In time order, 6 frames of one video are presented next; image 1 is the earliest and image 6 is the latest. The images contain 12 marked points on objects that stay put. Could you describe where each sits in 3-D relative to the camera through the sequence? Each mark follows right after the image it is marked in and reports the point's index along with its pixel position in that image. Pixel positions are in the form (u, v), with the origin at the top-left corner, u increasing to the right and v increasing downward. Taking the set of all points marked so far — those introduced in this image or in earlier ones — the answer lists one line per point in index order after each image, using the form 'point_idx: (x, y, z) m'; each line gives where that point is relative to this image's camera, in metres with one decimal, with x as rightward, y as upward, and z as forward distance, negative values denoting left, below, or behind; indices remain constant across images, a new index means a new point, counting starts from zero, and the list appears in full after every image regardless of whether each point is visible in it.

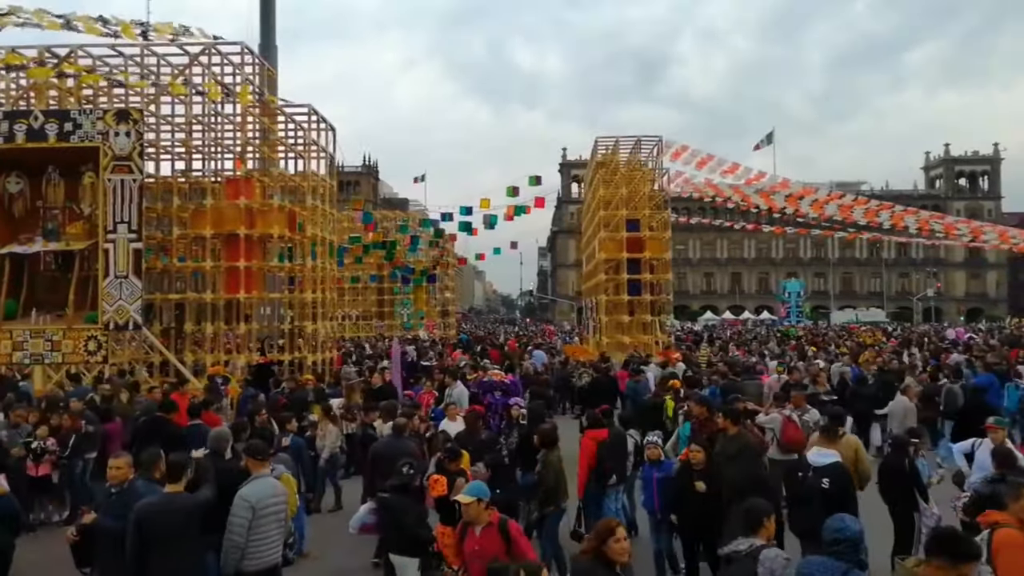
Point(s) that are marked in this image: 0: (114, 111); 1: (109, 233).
0: (-8.7, +3.9, +19.4) m
1: (-8.6, +1.2, +19.1) m
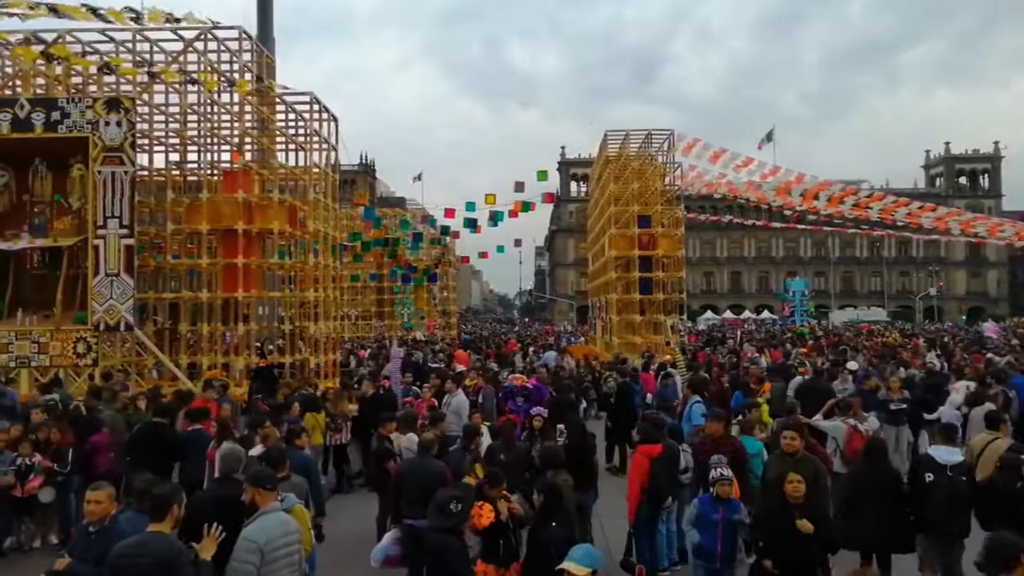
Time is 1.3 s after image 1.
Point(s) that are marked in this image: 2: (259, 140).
0: (-8.4, +3.9, +18.4) m
1: (-8.3, +1.2, +18.0) m
2: (-5.7, +3.3, +20.0) m
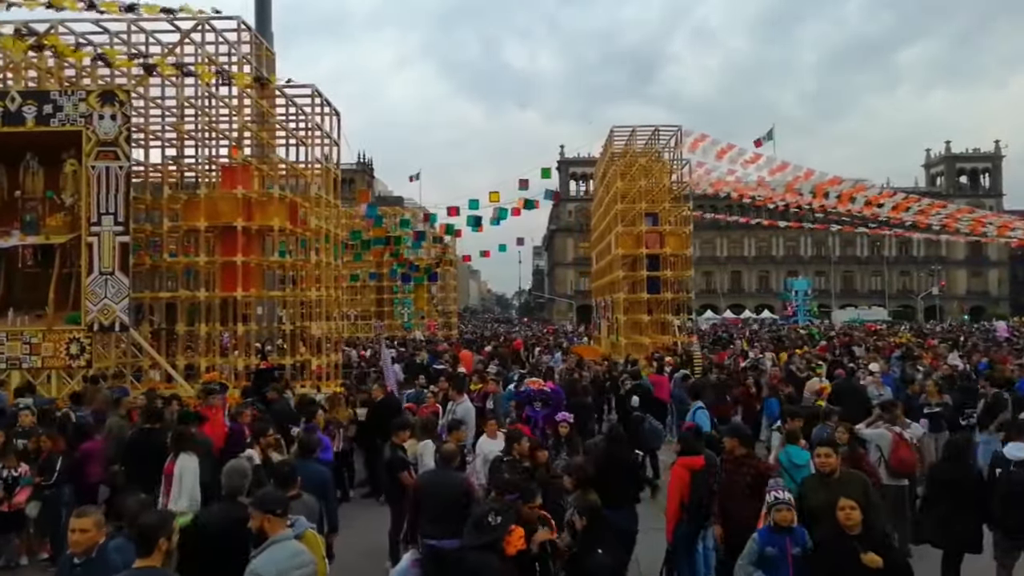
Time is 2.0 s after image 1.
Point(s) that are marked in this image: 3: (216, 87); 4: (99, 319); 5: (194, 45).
0: (-8.2, +3.9, +17.7) m
1: (-8.1, +1.2, +17.4) m
2: (-5.5, +3.3, +19.3) m
3: (-6.4, +4.4, +19.4) m
4: (-8.0, -0.6, +17.2) m
5: (-6.8, +5.2, +19.1) m
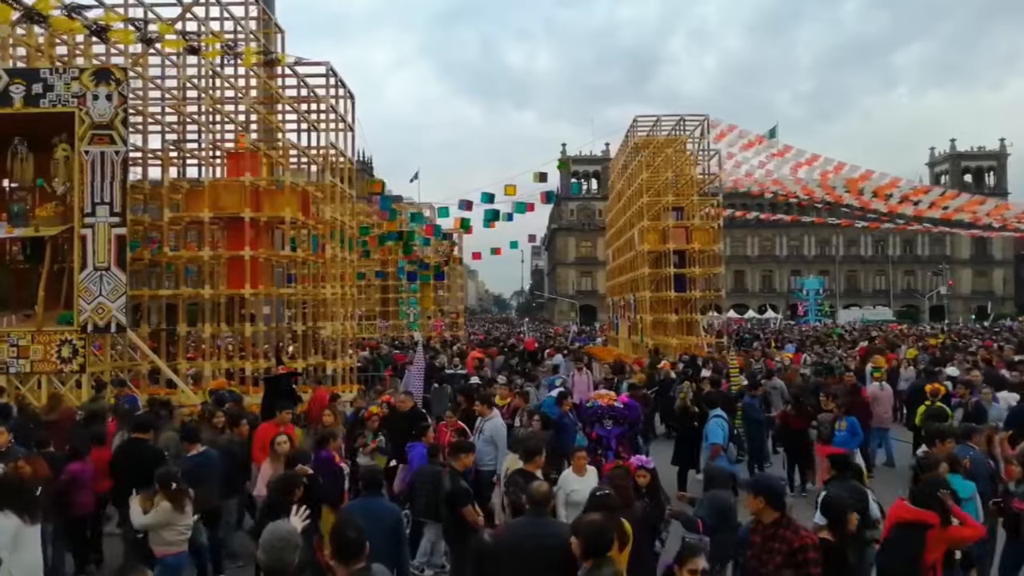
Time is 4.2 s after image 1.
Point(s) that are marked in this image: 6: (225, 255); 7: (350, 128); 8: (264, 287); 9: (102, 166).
0: (-7.6, +4.0, +16.2) m
1: (-7.5, +1.3, +15.8) m
2: (-4.9, +3.4, +17.8) m
3: (-5.8, +4.4, +17.8) m
4: (-7.4, -0.5, +15.7) m
5: (-6.2, +5.2, +17.5) m
6: (-5.4, +0.6, +16.9) m
7: (-3.3, +3.3, +18.4) m
8: (-4.8, 0.0, +17.2) m
9: (-7.3, +2.2, +15.9) m
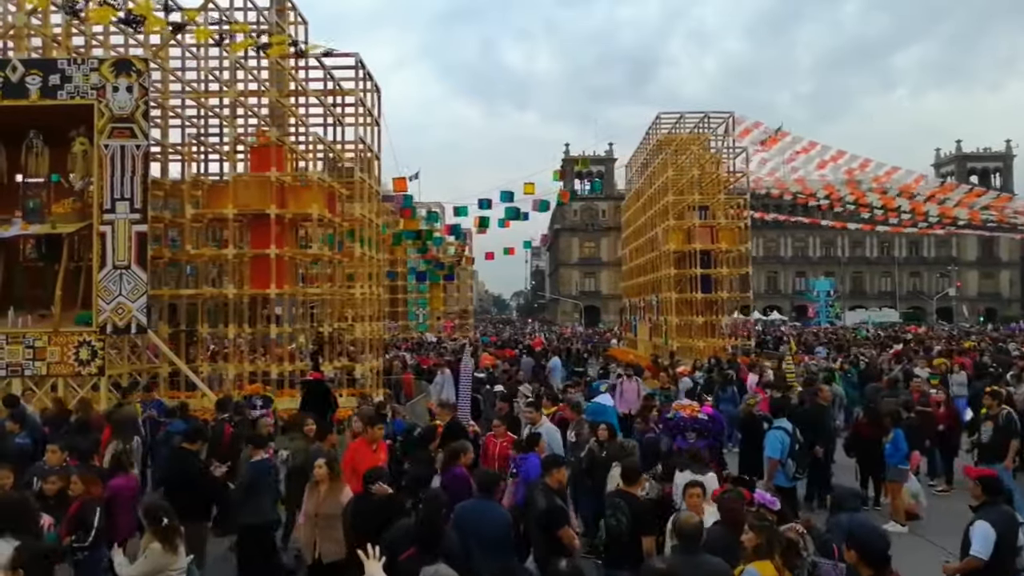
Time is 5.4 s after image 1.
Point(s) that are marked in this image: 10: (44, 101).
0: (-7.0, +4.0, +15.5) m
1: (-6.9, +1.3, +15.2) m
2: (-4.3, +3.4, +17.1) m
3: (-5.1, +4.4, +17.2) m
4: (-6.7, -0.5, +15.1) m
5: (-5.5, +5.3, +16.9) m
6: (-4.8, +0.6, +16.3) m
7: (-2.7, +3.3, +17.8) m
8: (-4.1, 0.0, +16.6) m
9: (-6.7, +2.2, +15.3) m
10: (-8.0, +3.2, +15.3) m
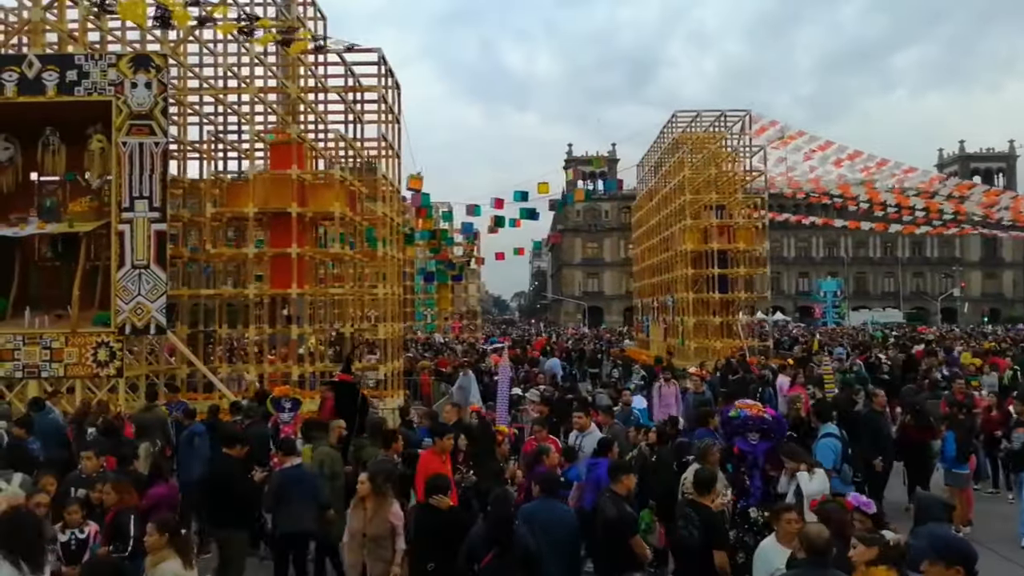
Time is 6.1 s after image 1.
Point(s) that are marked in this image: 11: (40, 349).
0: (-6.5, +4.0, +15.3) m
1: (-6.5, +1.3, +14.9) m
2: (-3.8, +3.4, +16.9) m
3: (-4.7, +4.4, +16.9) m
4: (-6.3, -0.5, +14.8) m
5: (-5.1, +5.3, +16.6) m
6: (-4.4, +0.6, +16.0) m
7: (-2.3, +3.3, +17.5) m
8: (-3.7, 0.0, +16.3) m
9: (-6.2, +2.2, +15.0) m
10: (-7.6, +3.2, +15.0) m
11: (-7.8, -1.0, +14.8) m
